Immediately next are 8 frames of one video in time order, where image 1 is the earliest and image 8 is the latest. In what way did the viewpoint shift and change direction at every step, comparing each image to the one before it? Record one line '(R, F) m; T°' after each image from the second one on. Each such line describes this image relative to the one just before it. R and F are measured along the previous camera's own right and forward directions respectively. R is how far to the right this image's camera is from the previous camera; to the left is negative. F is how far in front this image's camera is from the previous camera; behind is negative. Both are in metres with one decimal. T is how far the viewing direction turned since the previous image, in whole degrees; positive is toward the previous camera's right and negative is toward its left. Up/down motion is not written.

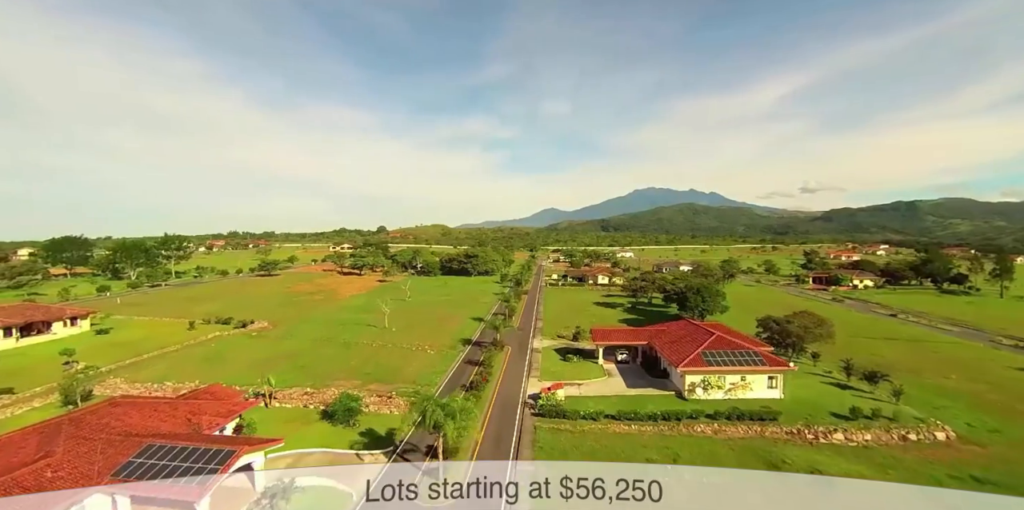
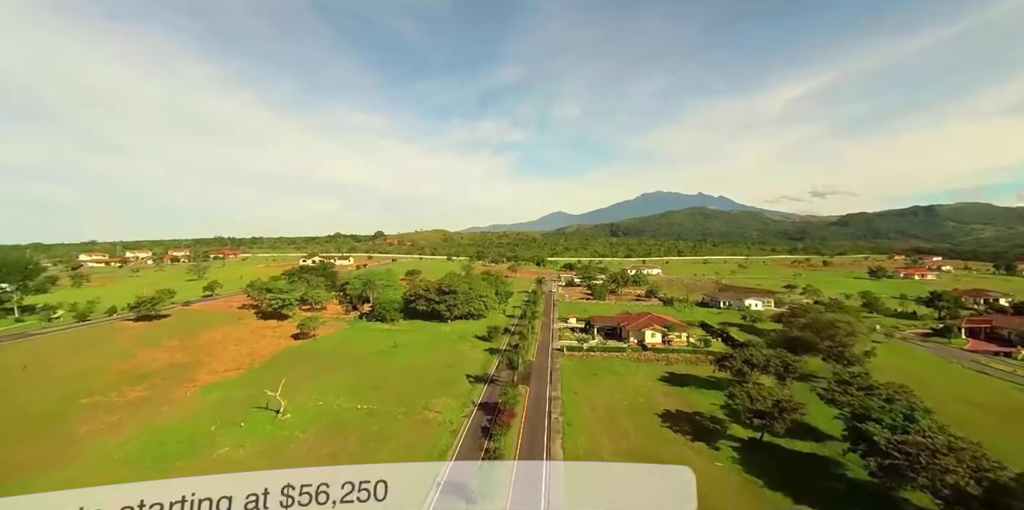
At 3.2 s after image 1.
(+1.0, +22.9) m; -1°
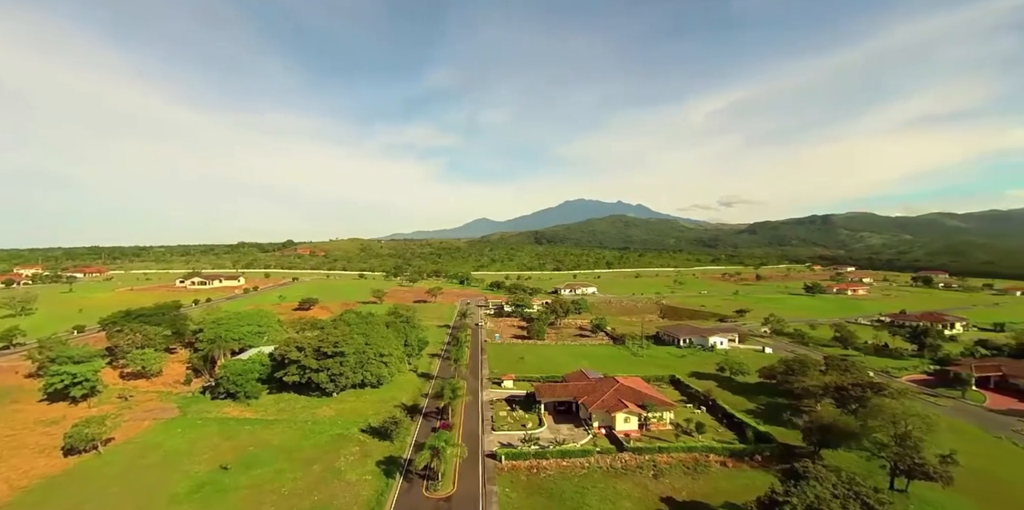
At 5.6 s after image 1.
(+2.6, +13.5) m; +8°
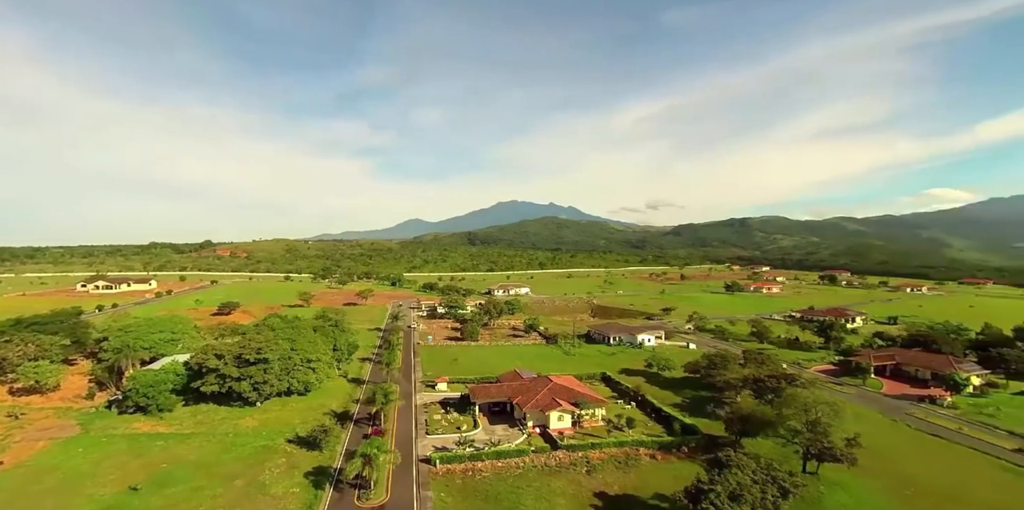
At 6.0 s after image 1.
(+1.7, +0.8) m; +7°
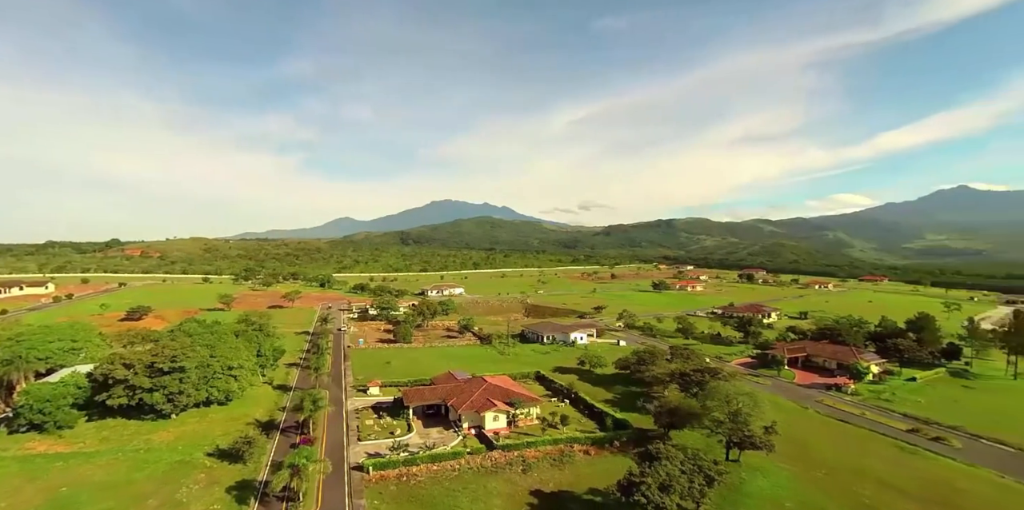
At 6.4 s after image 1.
(+1.8, +0.4) m; +6°
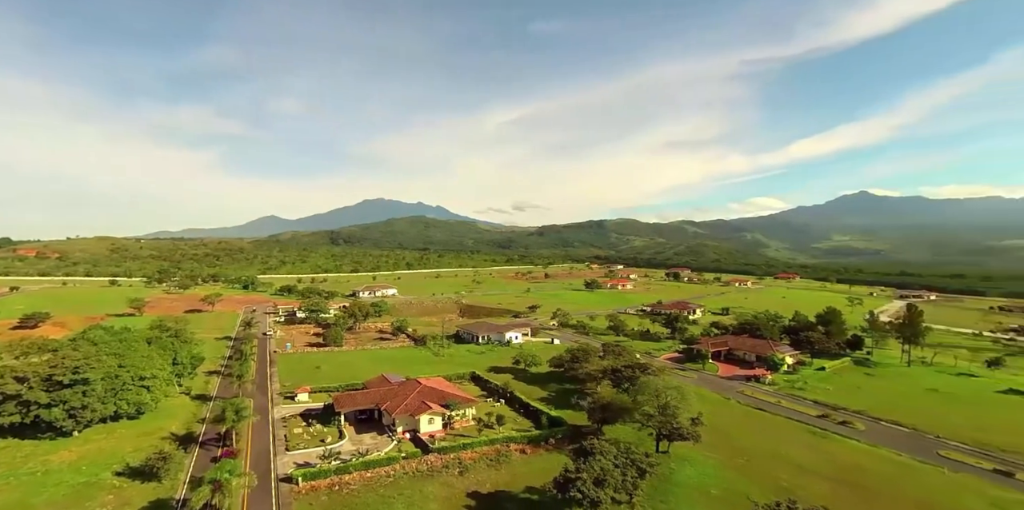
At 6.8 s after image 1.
(+1.9, +0.1) m; +6°
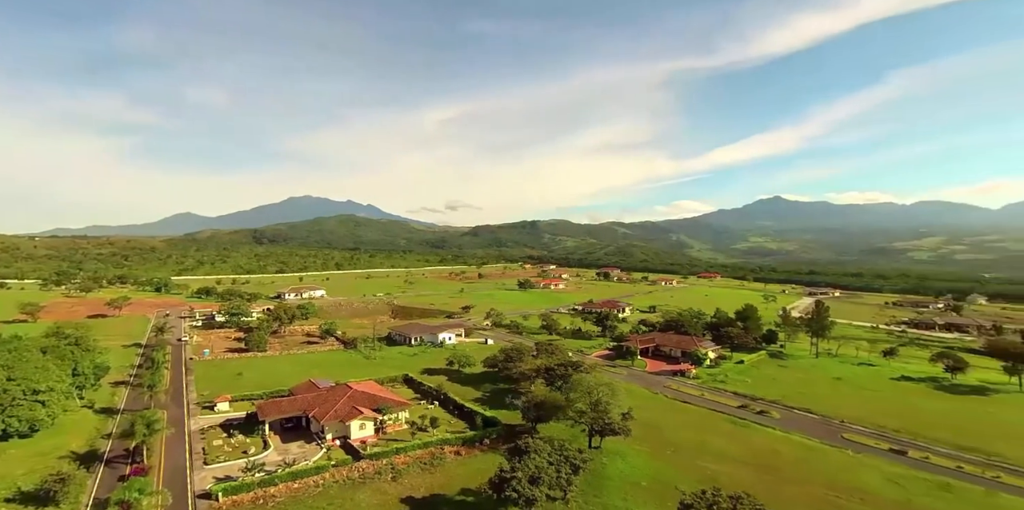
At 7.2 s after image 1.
(+2.2, -0.1) m; +6°
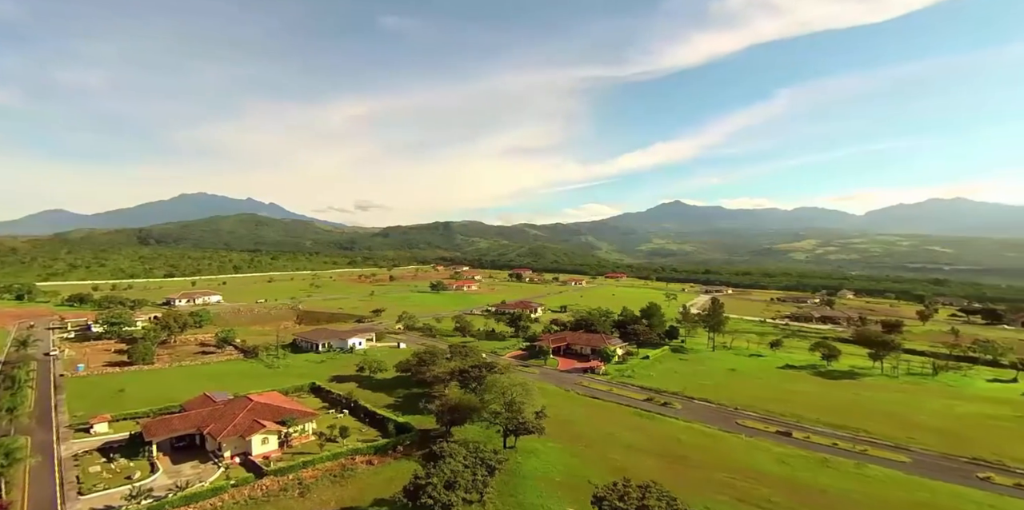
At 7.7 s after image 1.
(+3.0, -0.8) m; +8°
